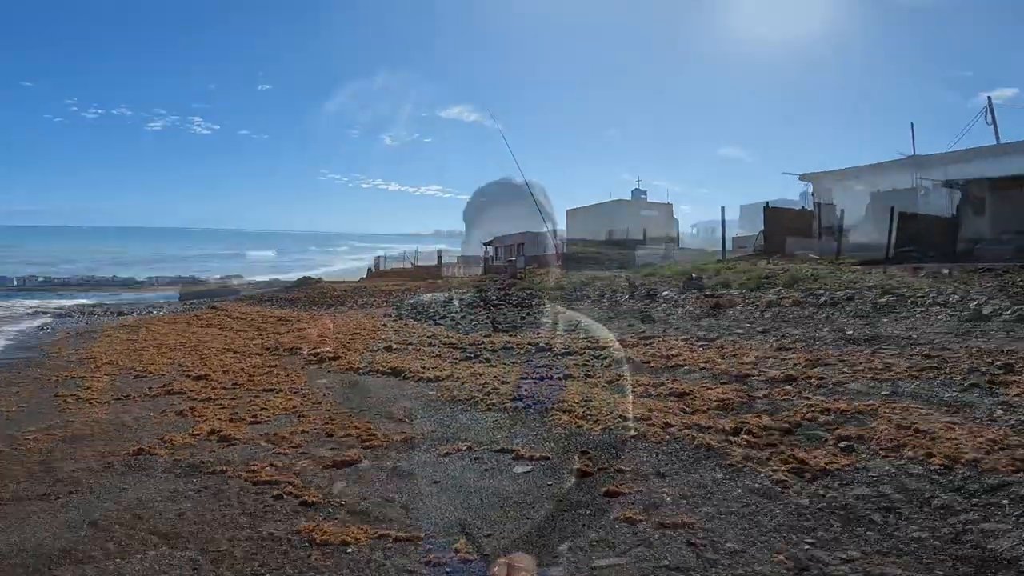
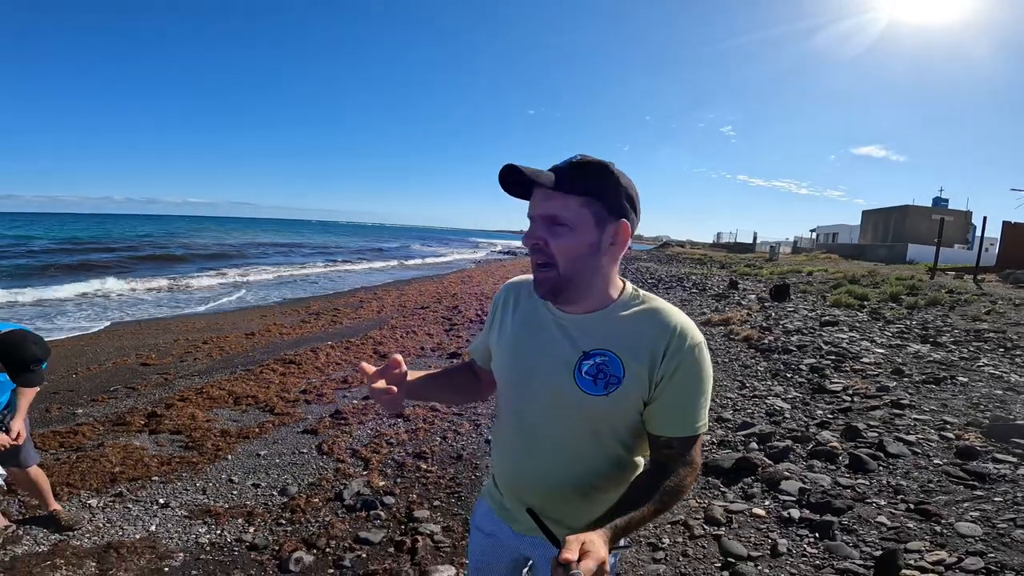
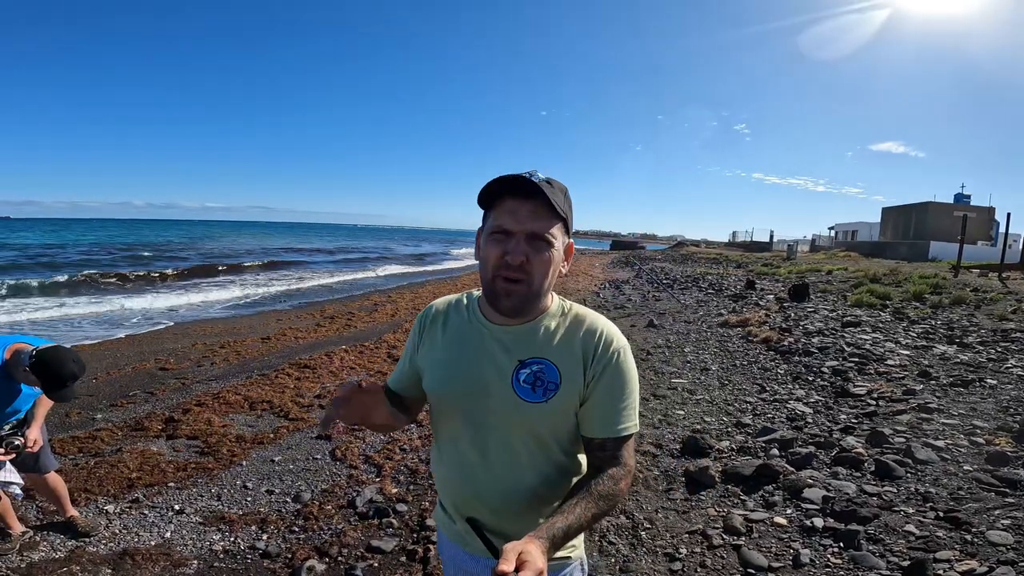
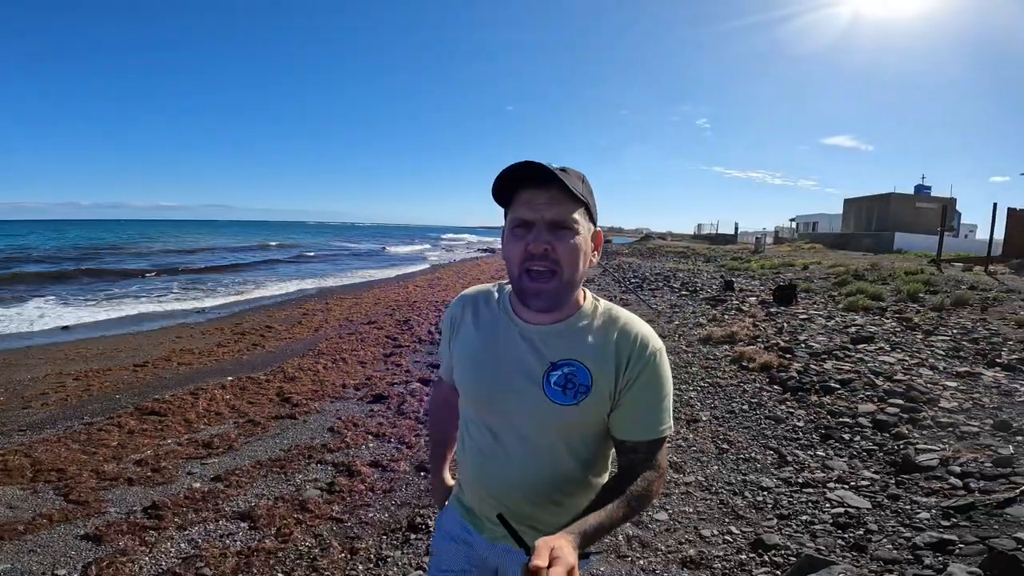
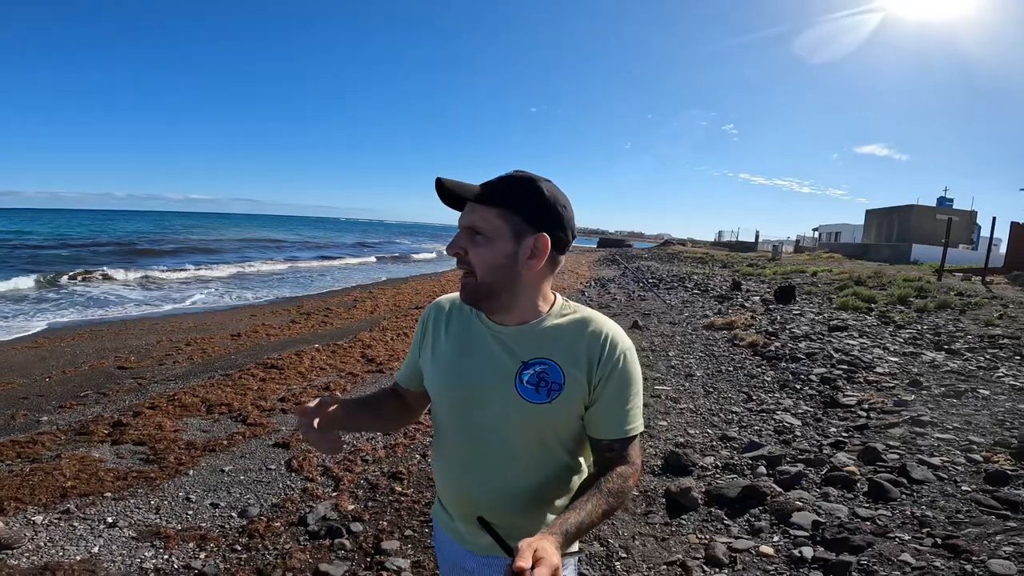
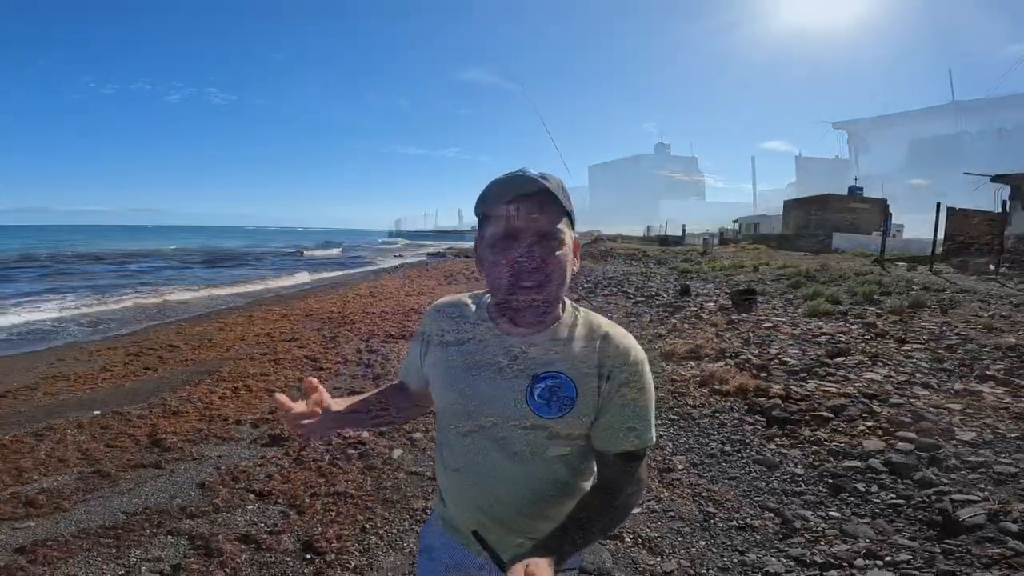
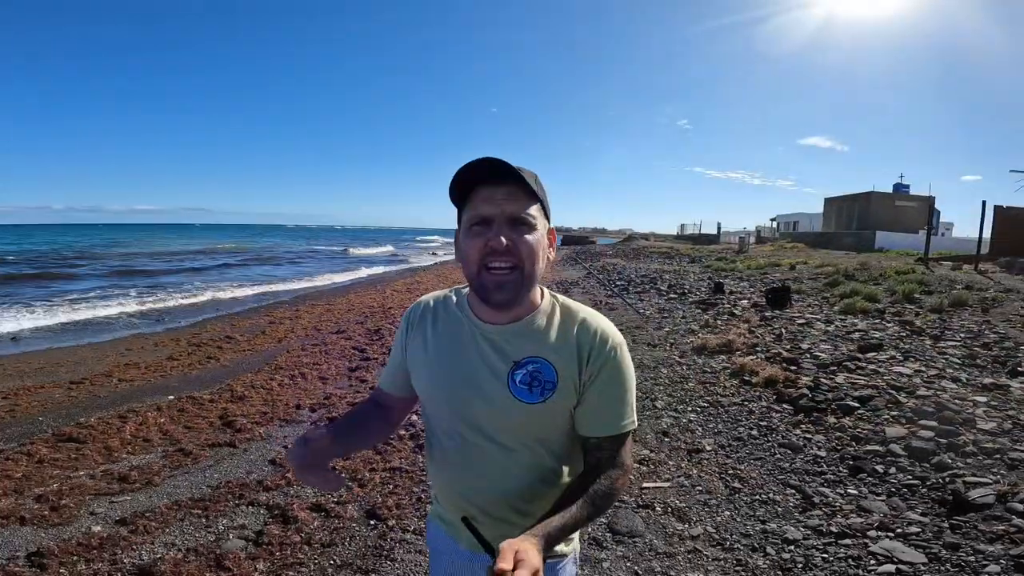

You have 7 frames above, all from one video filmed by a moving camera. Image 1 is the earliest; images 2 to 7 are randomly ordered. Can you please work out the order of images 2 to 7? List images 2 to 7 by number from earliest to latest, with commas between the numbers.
6, 7, 4, 5, 2, 3
